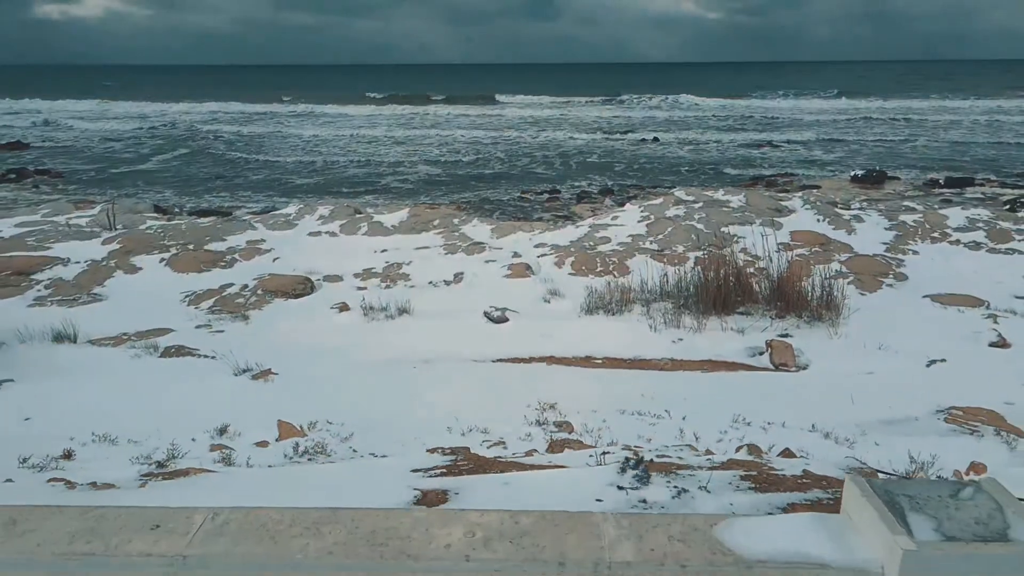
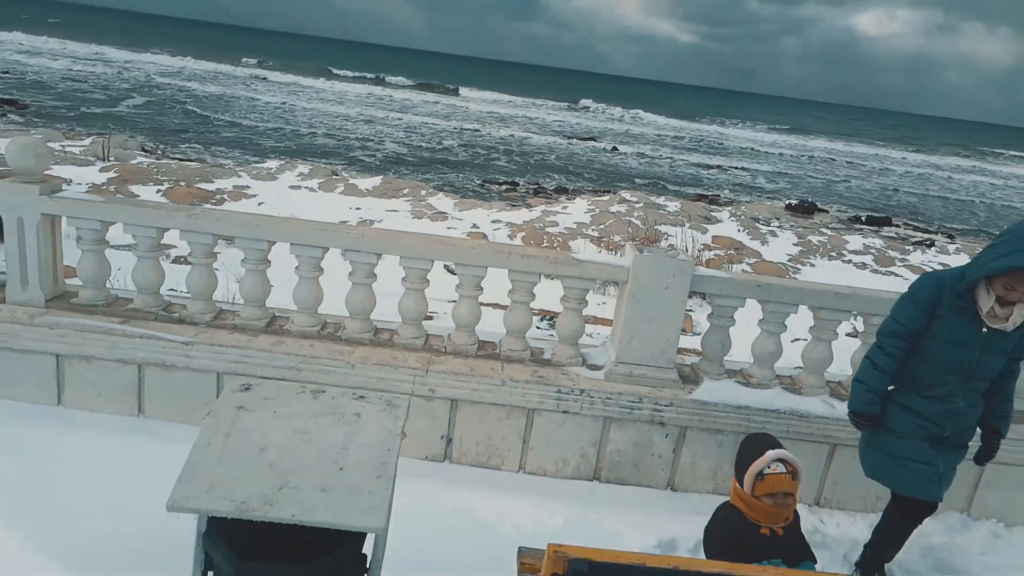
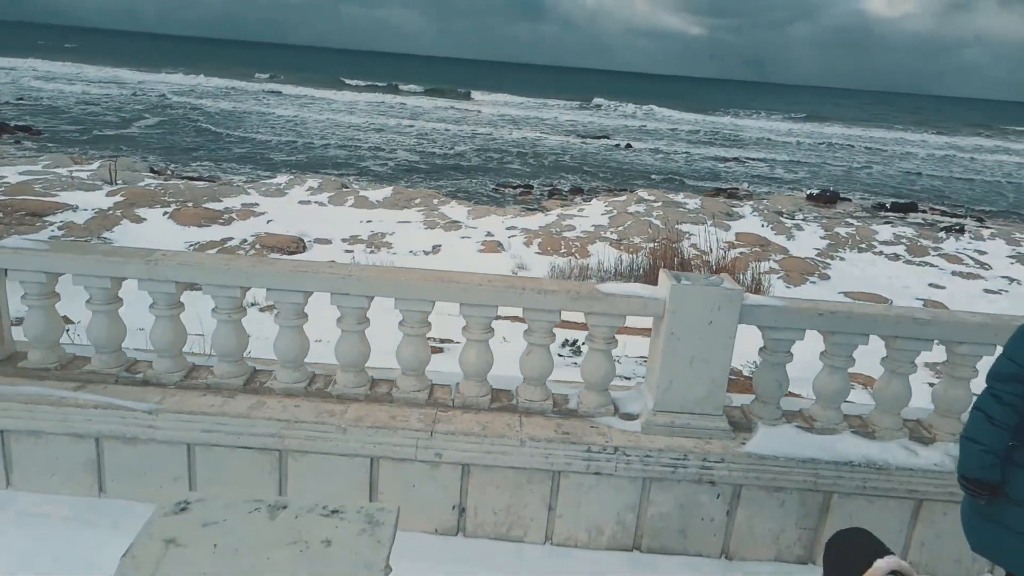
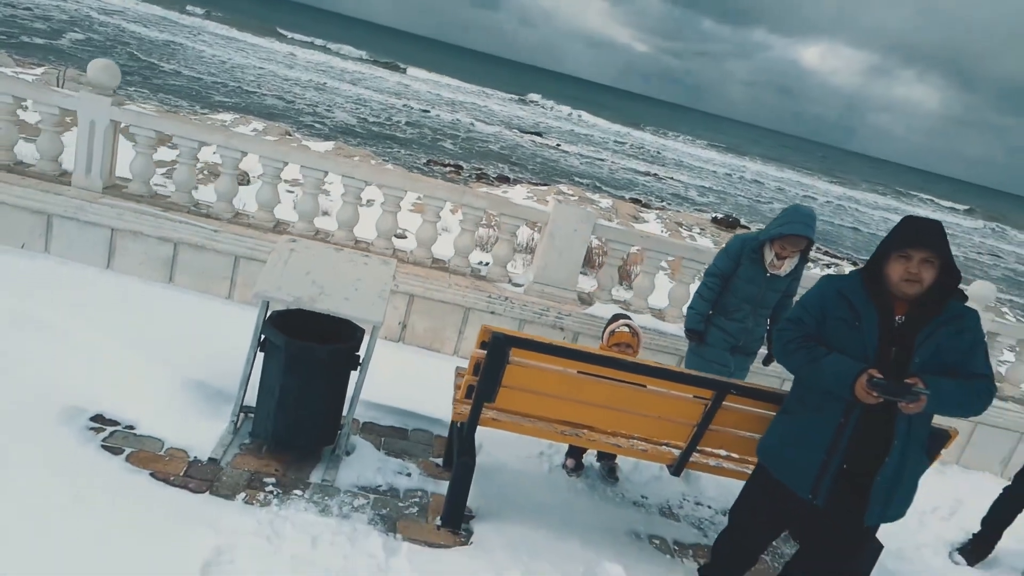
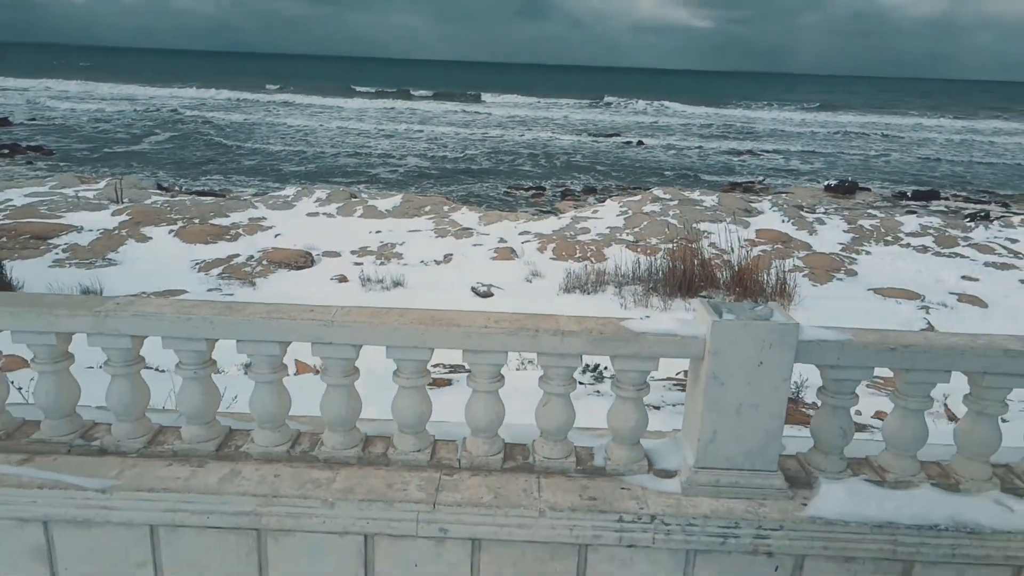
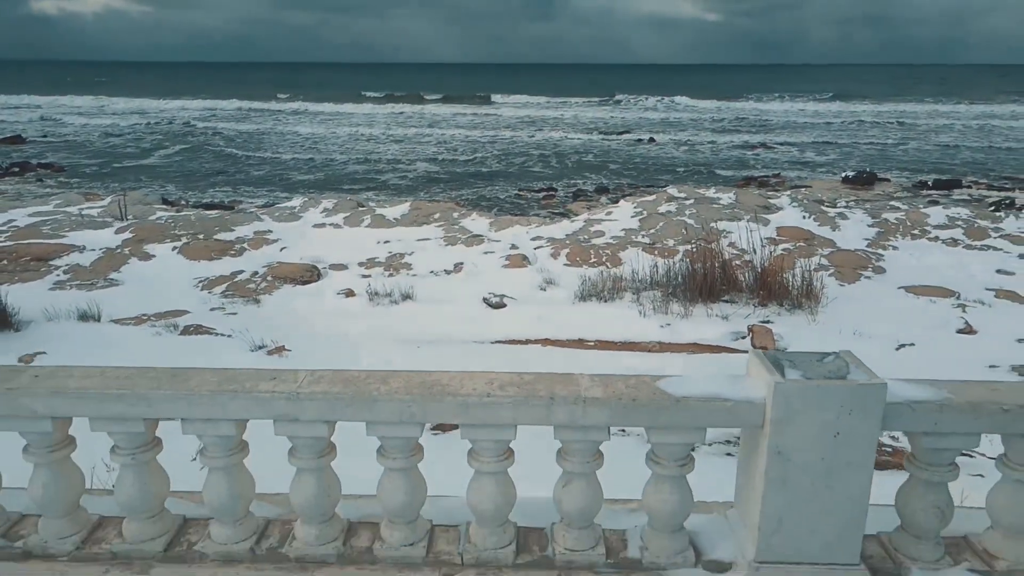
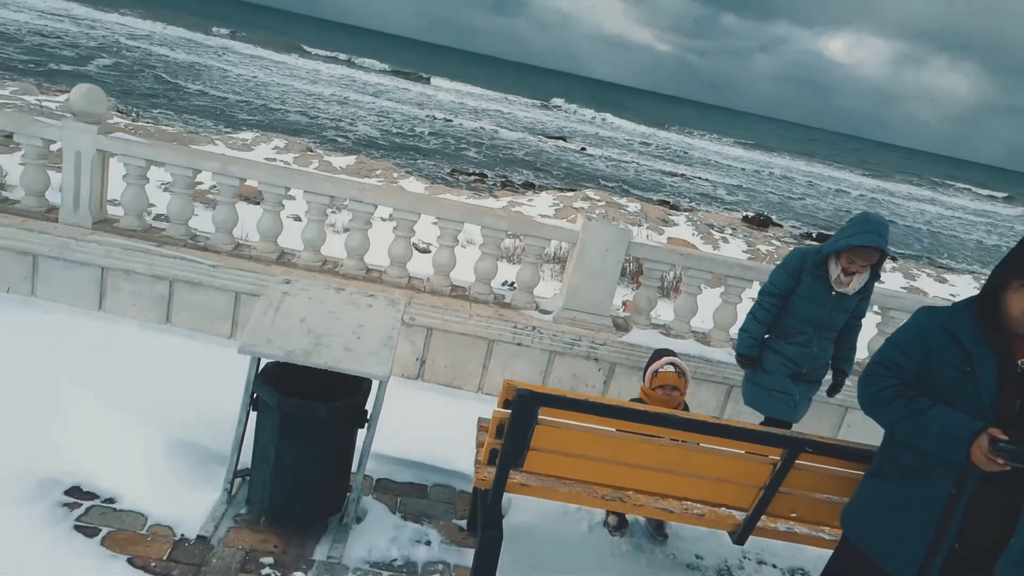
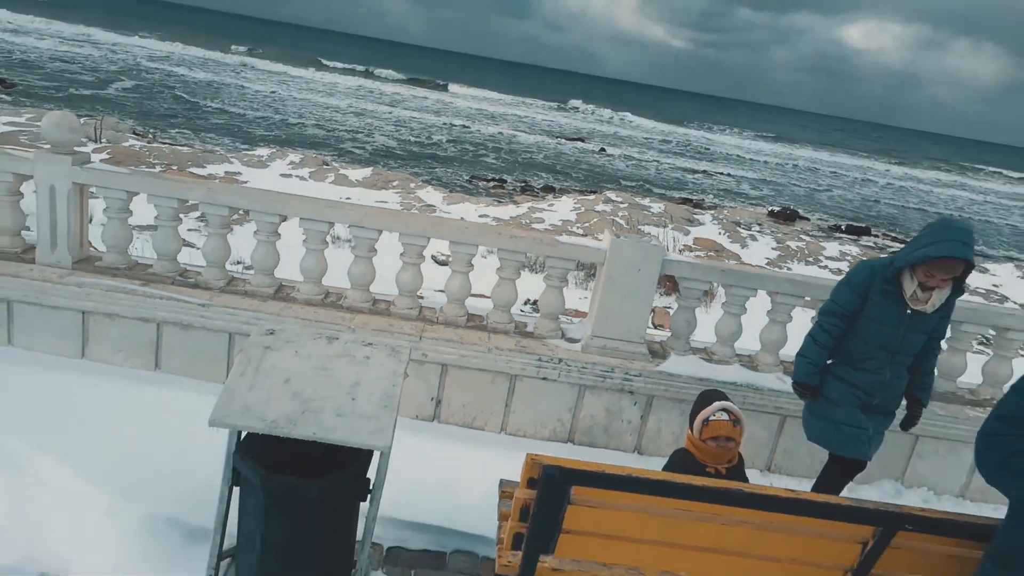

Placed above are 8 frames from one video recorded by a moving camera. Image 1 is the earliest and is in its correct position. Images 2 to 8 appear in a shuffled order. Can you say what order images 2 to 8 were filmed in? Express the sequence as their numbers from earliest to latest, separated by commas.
6, 5, 3, 2, 8, 7, 4
